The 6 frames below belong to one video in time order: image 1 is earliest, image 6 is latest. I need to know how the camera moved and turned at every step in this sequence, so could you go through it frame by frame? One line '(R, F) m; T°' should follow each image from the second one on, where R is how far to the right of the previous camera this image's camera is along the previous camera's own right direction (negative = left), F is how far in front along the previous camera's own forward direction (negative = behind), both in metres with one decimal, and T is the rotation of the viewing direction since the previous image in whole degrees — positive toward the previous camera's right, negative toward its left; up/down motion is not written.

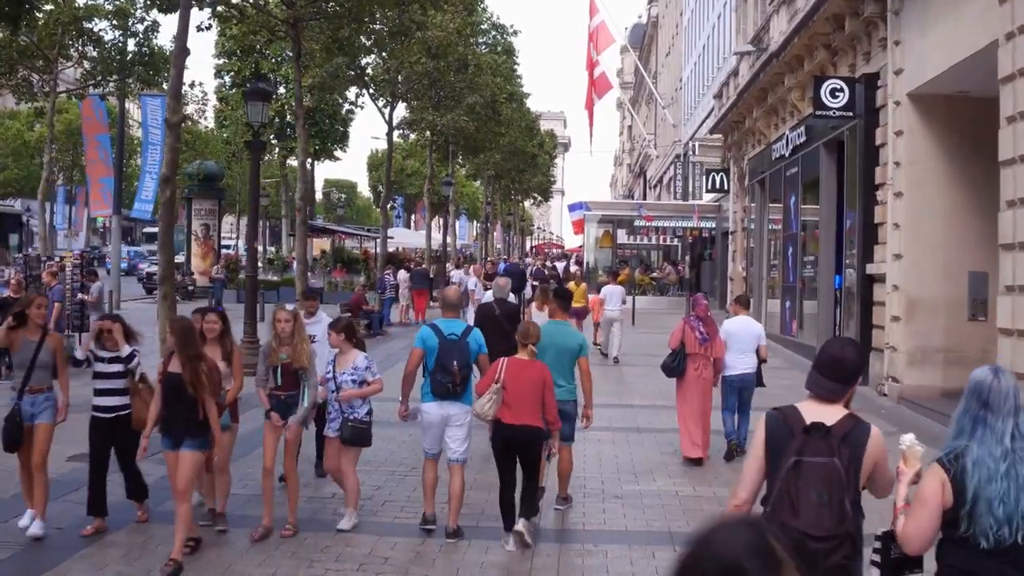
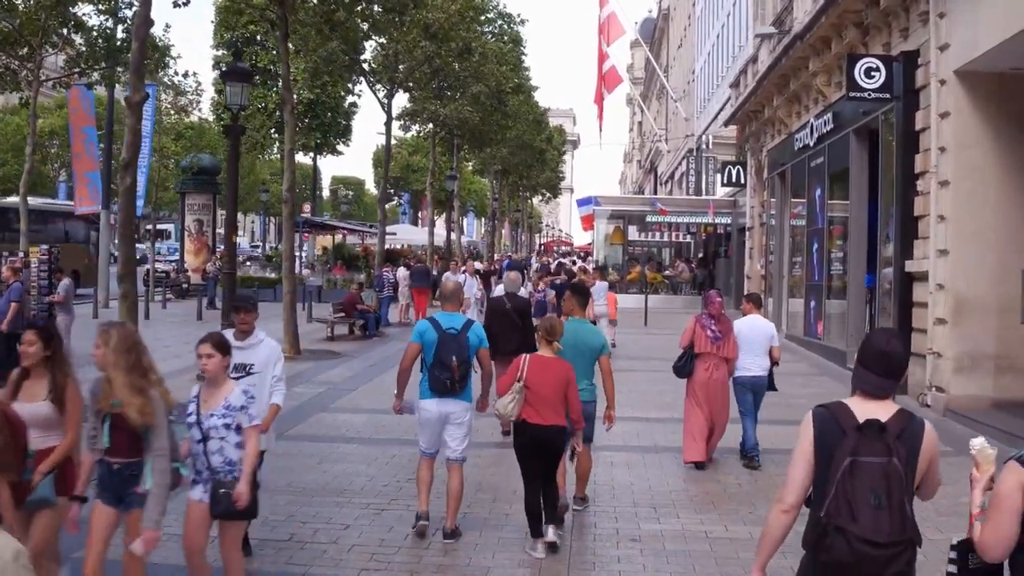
(+0.1, +1.4) m; 0°
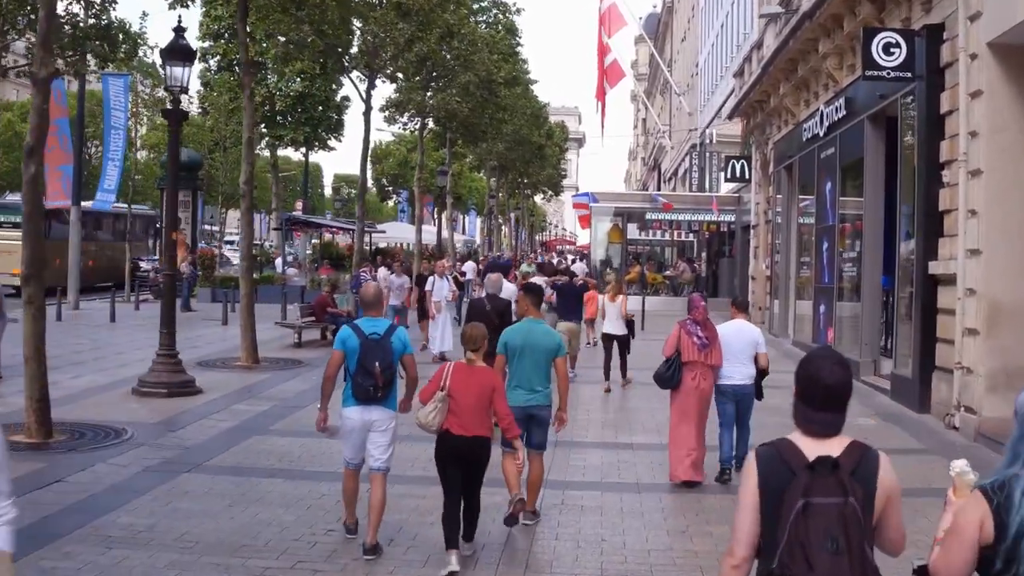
(+0.4, +1.7) m; 0°
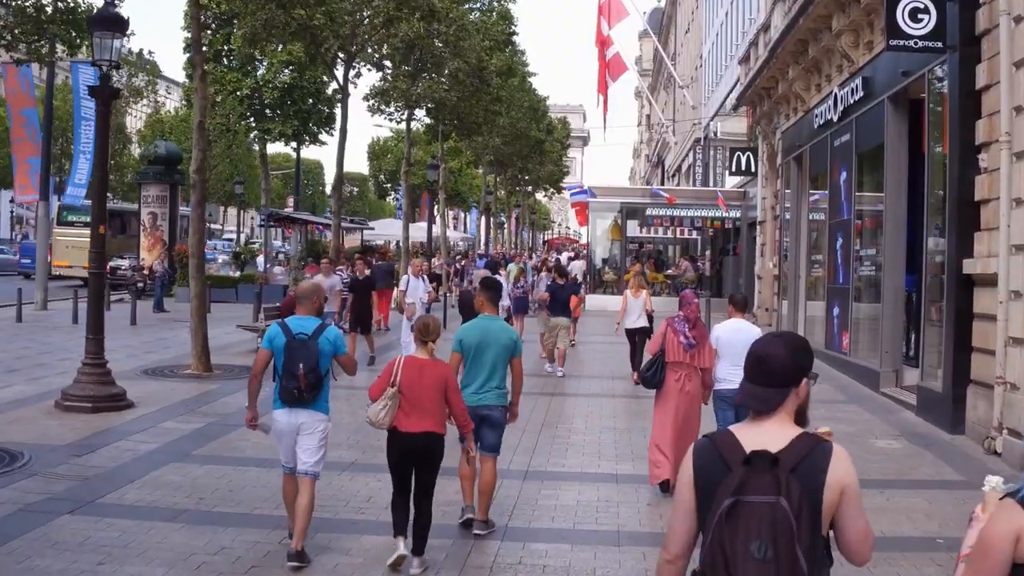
(+0.3, +1.7) m; 0°
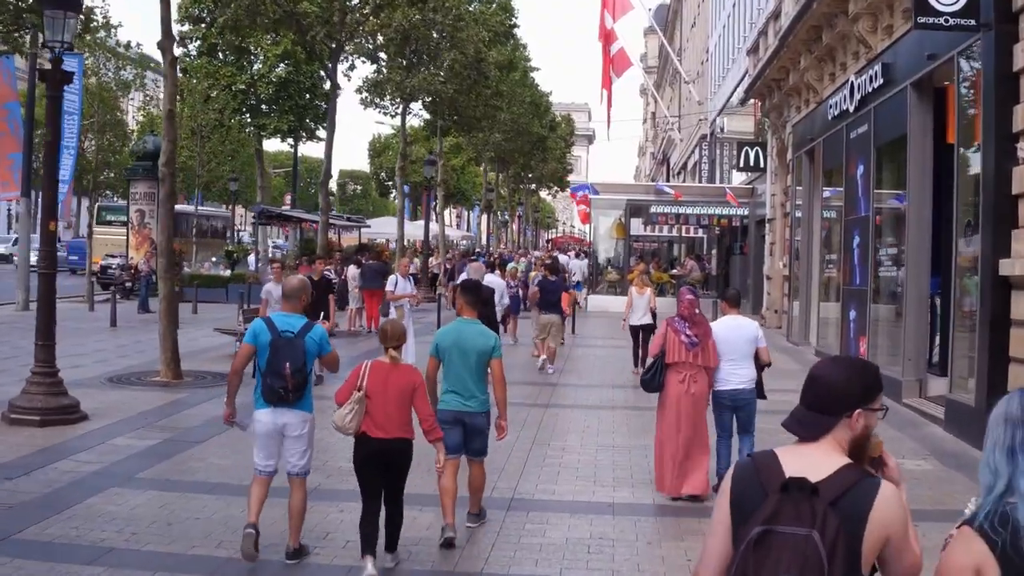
(+0.2, +1.1) m; 0°
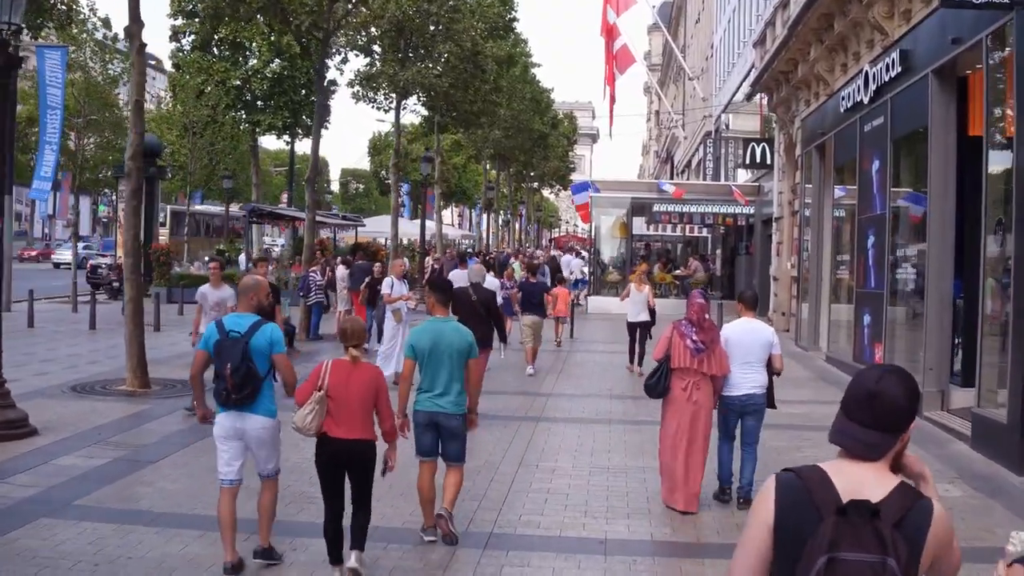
(+0.2, +0.9) m; 0°
